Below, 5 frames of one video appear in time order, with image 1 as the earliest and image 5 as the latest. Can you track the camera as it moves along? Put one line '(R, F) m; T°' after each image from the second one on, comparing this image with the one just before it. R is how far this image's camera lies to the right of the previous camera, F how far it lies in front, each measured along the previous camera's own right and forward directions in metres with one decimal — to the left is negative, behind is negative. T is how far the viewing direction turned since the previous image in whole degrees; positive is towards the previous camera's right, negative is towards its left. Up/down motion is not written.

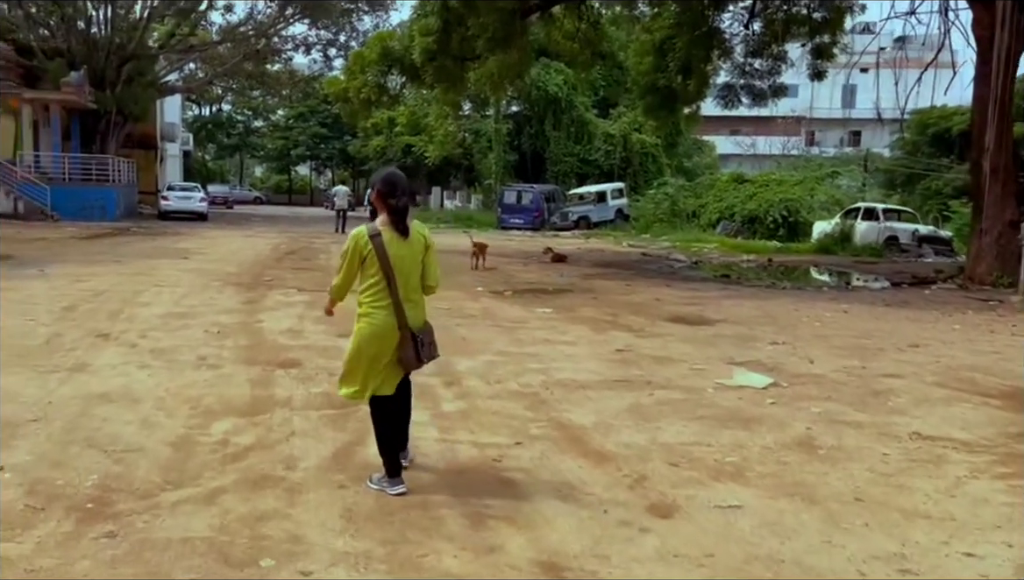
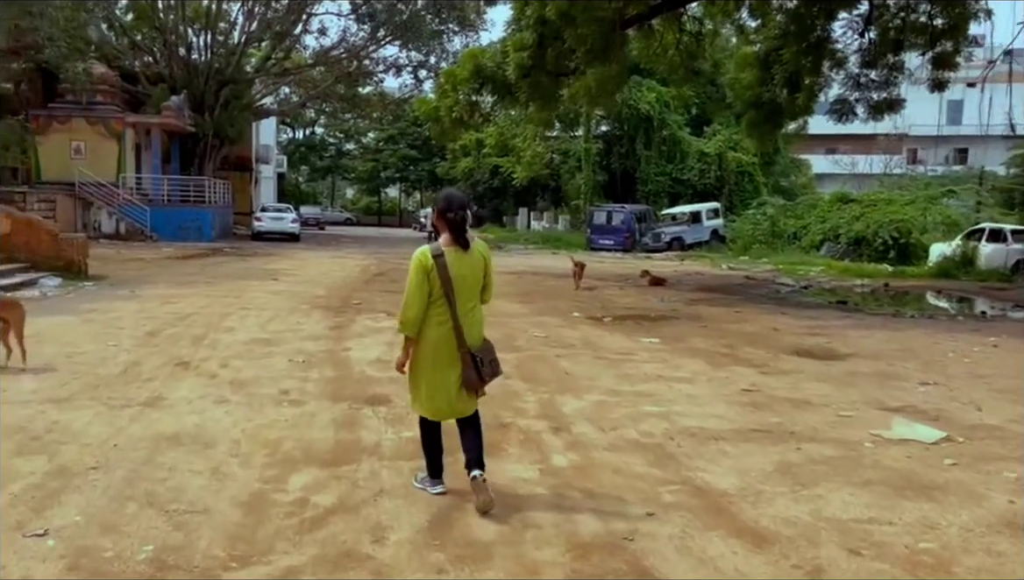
(-0.2, +0.8) m; -6°
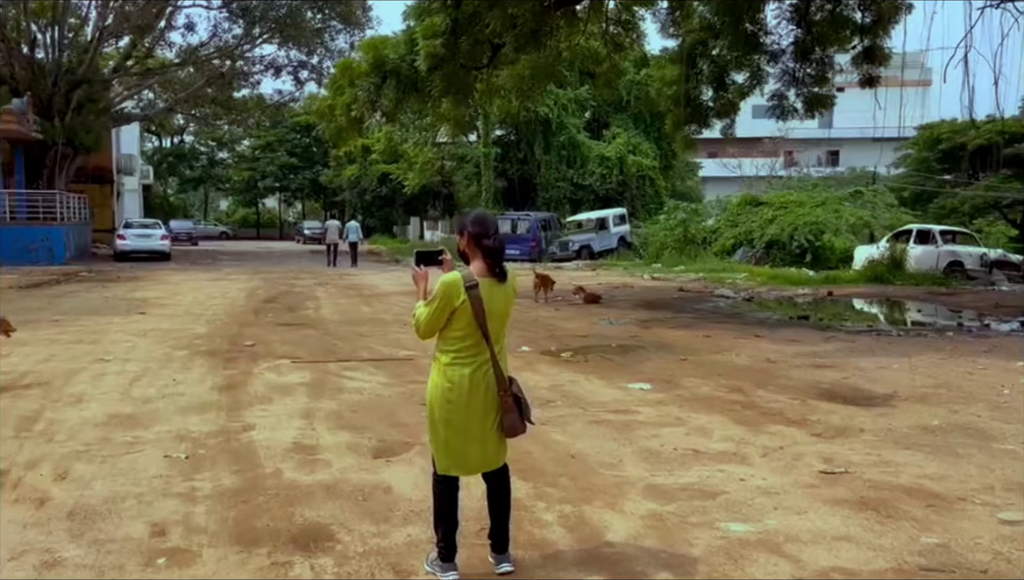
(-0.6, +2.3) m; +8°
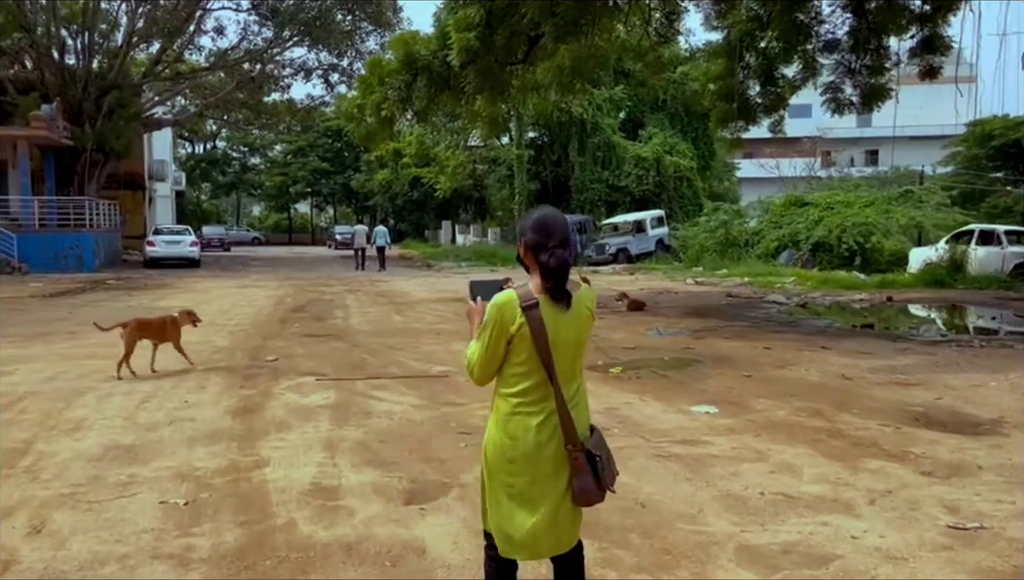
(-0.1, +0.9) m; -2°
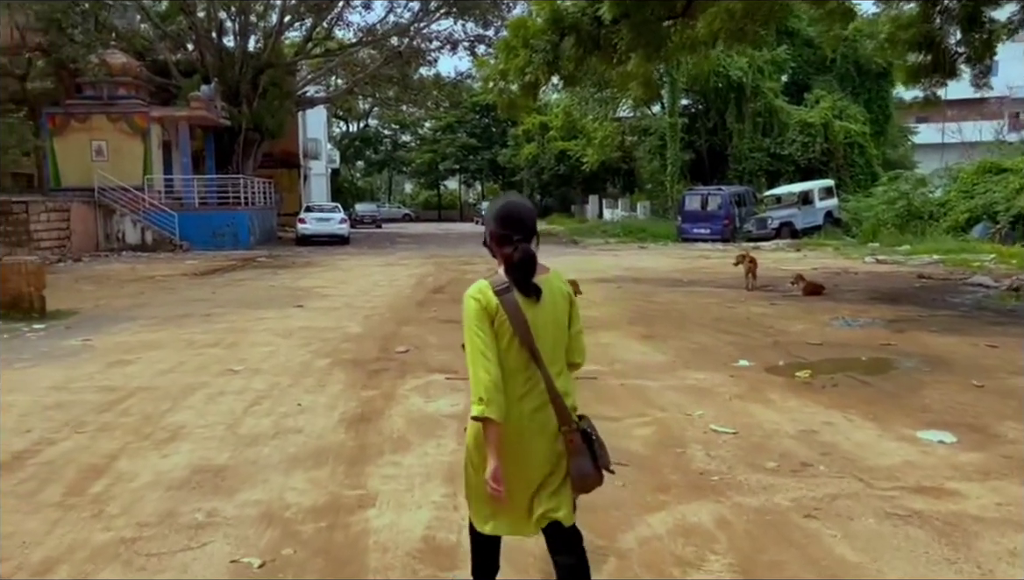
(-0.1, +1.3) m; -10°
